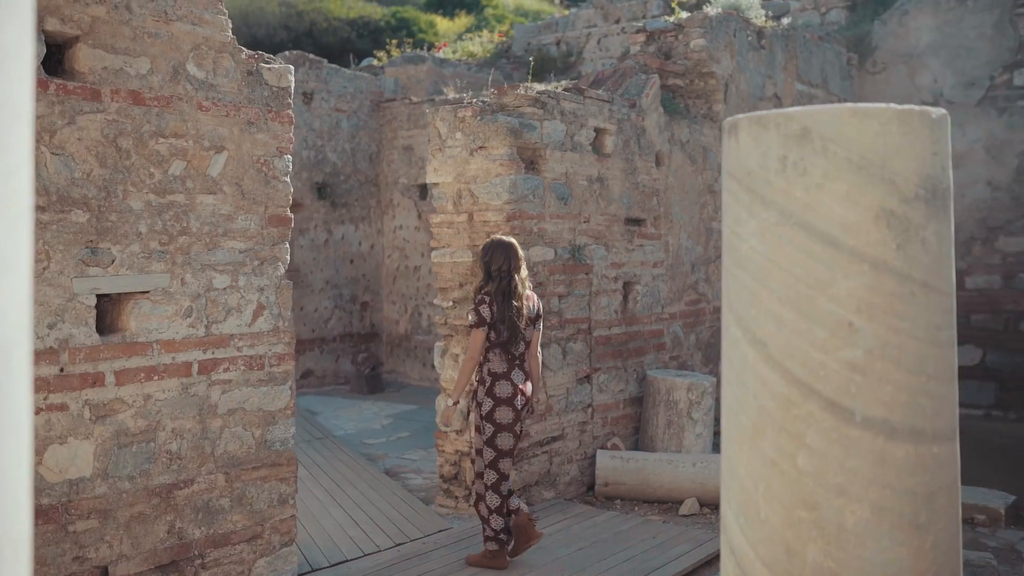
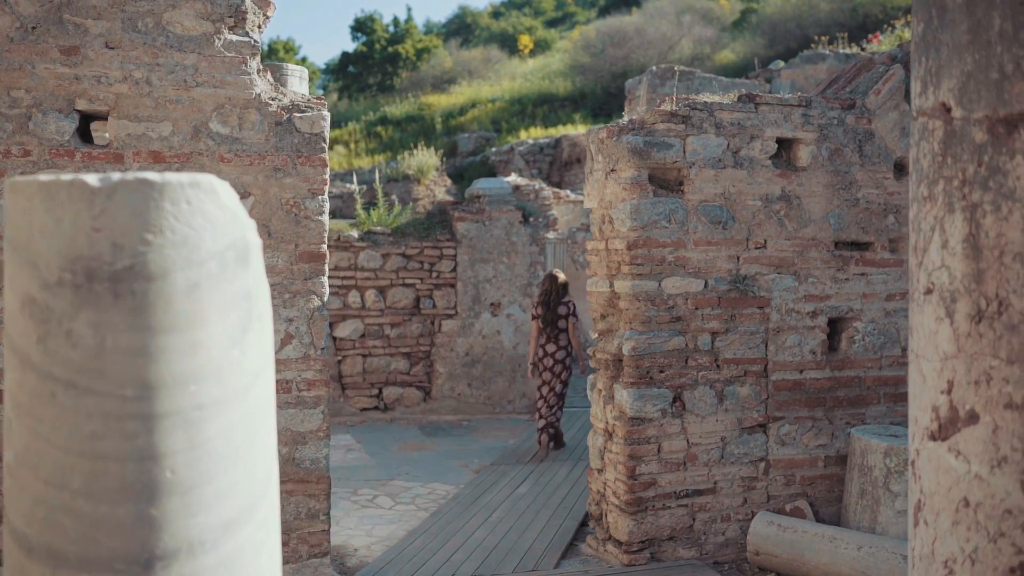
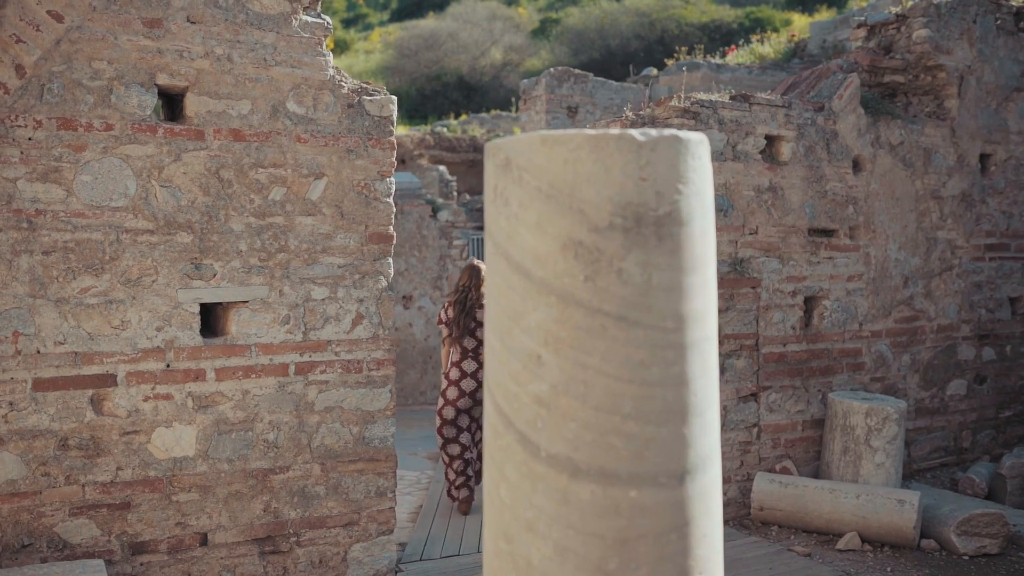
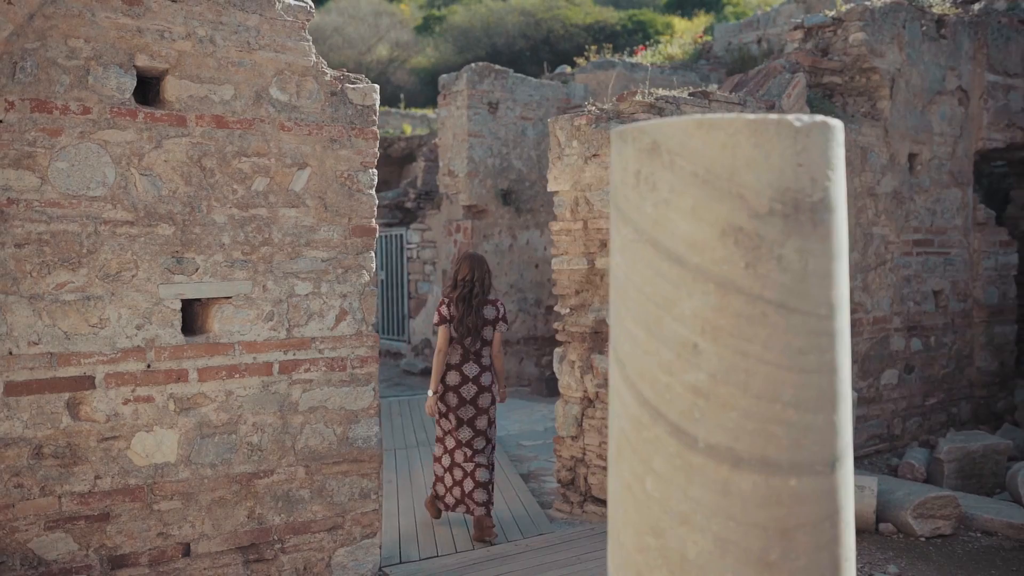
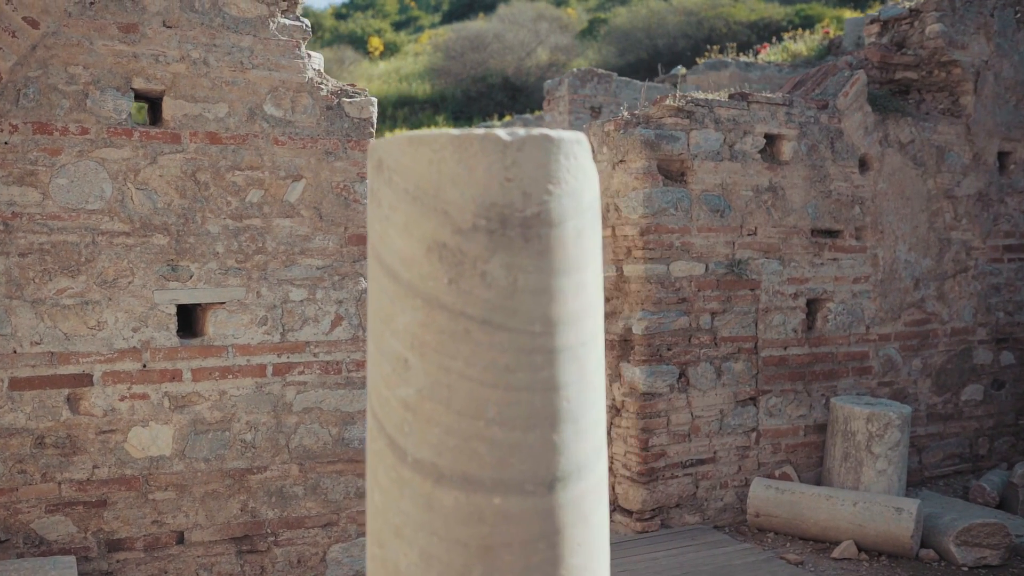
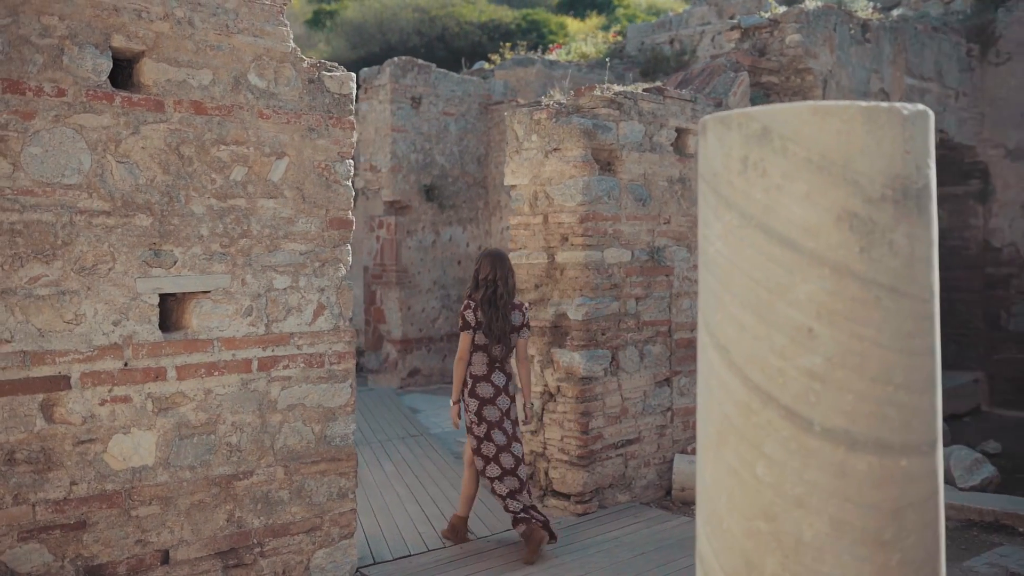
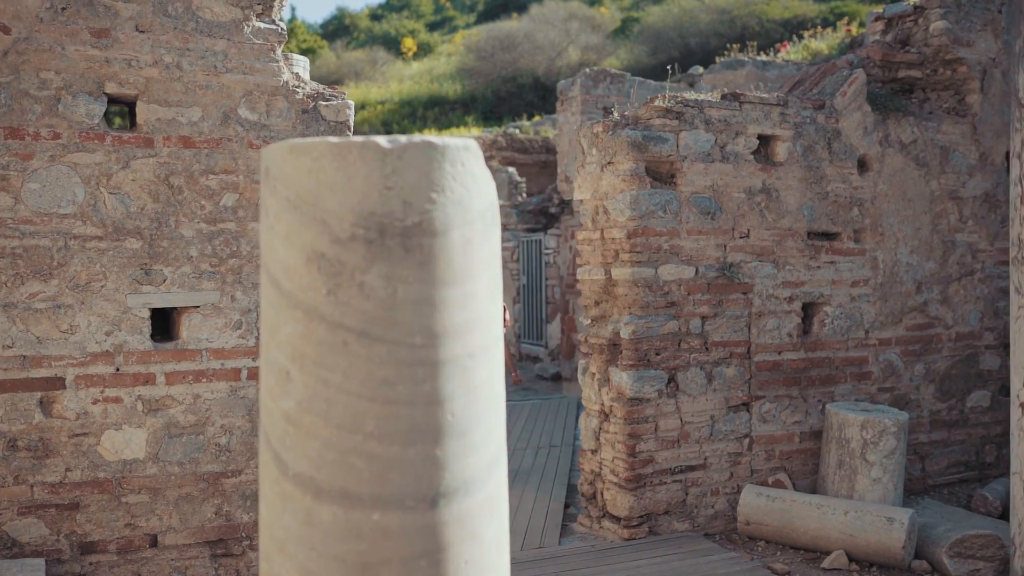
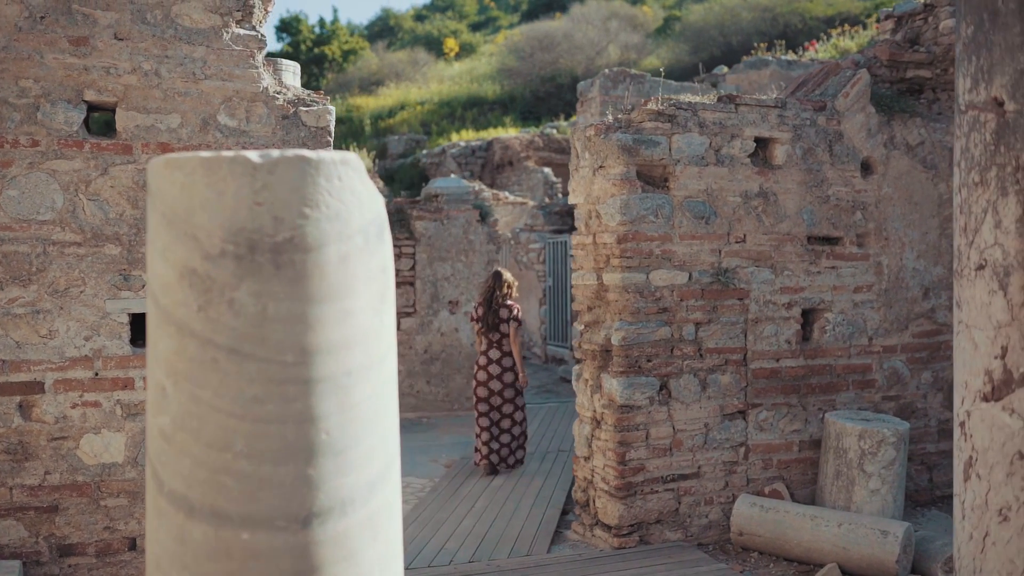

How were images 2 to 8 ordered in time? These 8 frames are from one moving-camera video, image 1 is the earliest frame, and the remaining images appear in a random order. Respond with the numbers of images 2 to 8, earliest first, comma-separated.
6, 4, 3, 5, 7, 8, 2
